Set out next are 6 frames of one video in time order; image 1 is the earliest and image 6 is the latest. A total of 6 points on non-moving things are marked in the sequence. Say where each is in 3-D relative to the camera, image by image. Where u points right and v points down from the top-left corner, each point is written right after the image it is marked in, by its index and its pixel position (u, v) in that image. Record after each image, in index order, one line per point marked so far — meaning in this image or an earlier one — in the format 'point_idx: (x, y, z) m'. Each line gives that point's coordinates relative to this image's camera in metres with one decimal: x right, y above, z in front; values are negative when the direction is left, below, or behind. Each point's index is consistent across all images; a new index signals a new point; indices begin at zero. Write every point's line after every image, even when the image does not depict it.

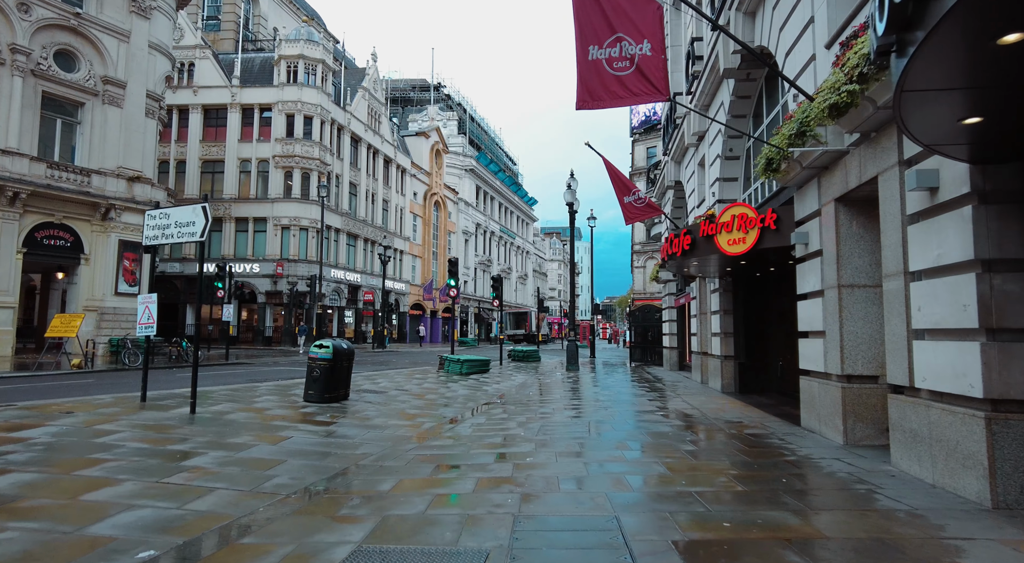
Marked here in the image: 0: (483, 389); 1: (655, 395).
0: (-0.8, -2.8, +16.5) m
1: (+3.5, -2.8, +15.6) m
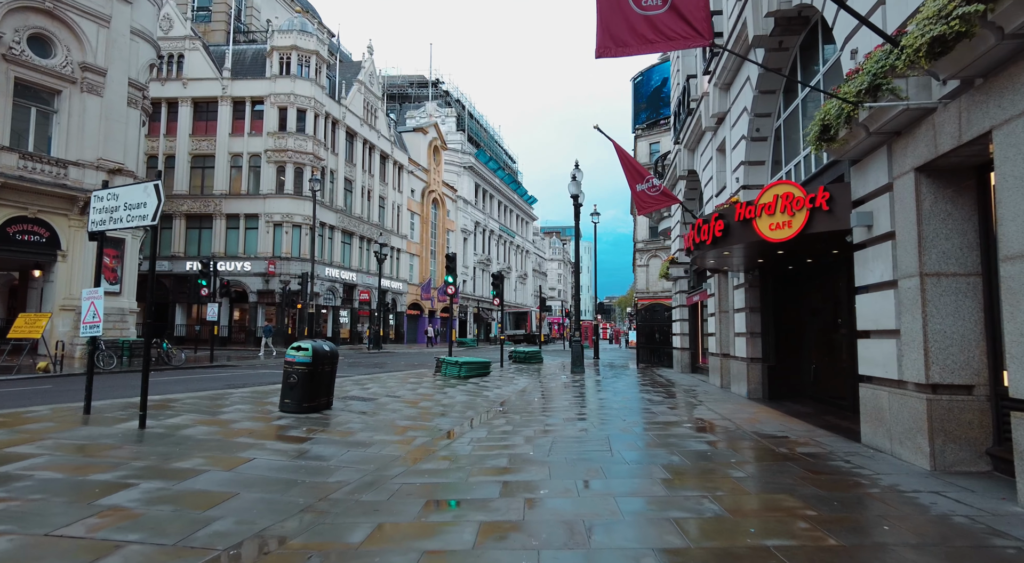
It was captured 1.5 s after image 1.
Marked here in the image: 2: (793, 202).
0: (-0.7, -2.7, +15.0) m
1: (+3.6, -2.7, +14.2) m
2: (+3.7, +1.1, +8.4) m
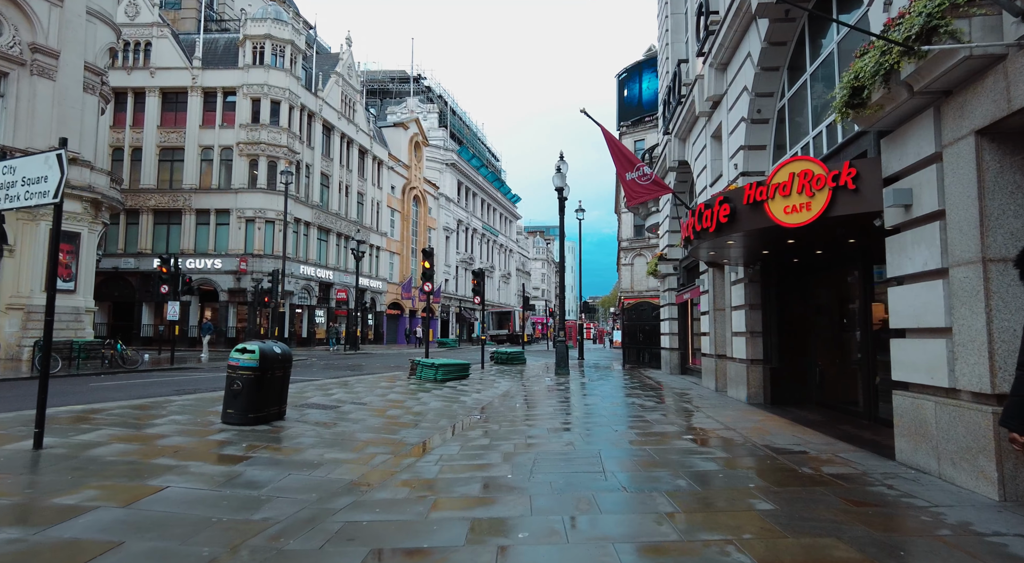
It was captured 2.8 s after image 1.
0: (-1.1, -2.6, +13.8) m
1: (+3.1, -2.6, +13.0) m
2: (+3.5, +1.2, +7.3) m
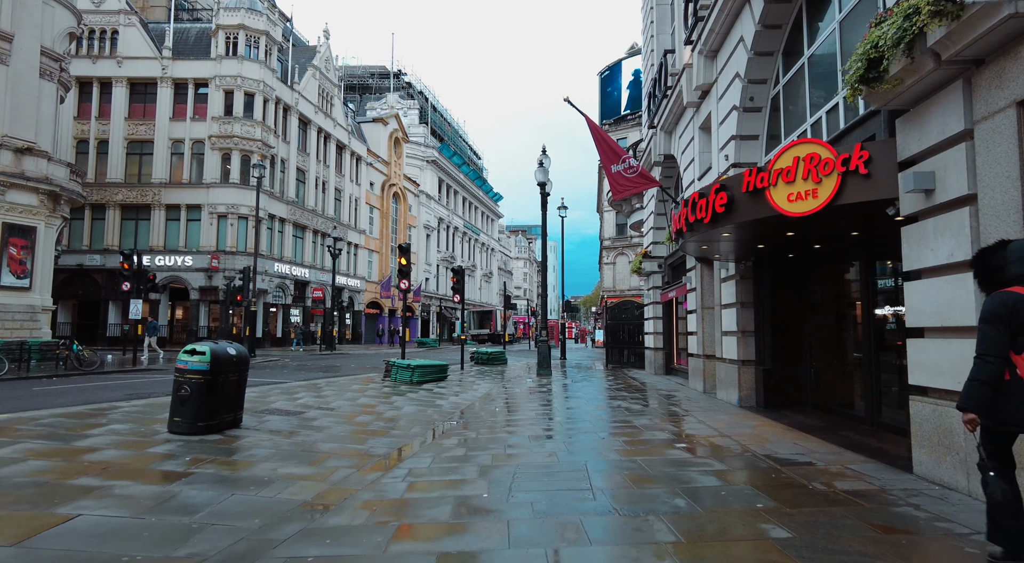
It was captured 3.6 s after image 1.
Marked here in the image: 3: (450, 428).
0: (-1.6, -2.5, +13.0) m
1: (+2.7, -2.5, +12.4) m
2: (+3.2, +1.2, +6.6) m
3: (-1.0, -2.3, +10.0) m
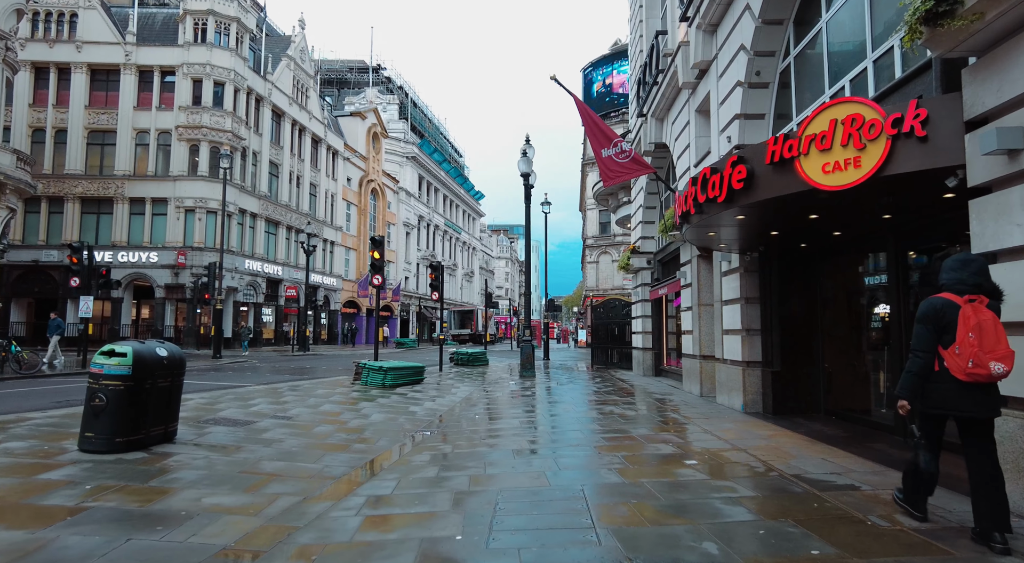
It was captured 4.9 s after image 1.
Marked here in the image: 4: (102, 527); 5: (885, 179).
0: (-1.9, -2.4, +11.8) m
1: (+2.4, -2.4, +11.2) m
2: (+3.1, +1.3, +5.5) m
3: (-1.2, -2.2, +8.8) m
4: (-2.9, -1.7, +4.5) m
5: (+3.3, +0.9, +5.5) m
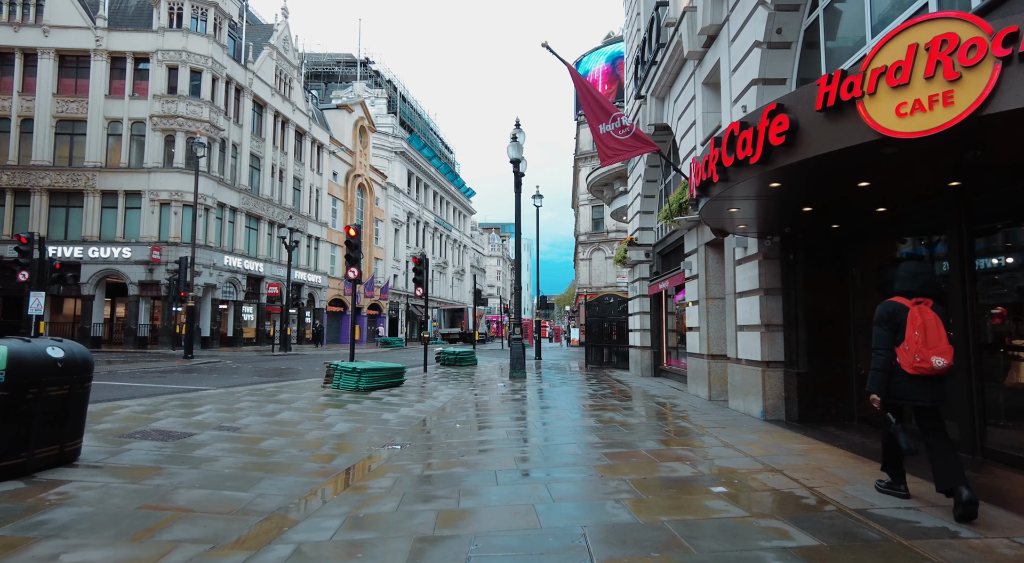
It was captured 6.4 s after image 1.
0: (-2.1, -2.2, +10.3) m
1: (+2.2, -2.2, +9.8) m
2: (+2.9, +1.5, +4.1) m
3: (-1.4, -2.0, +7.3) m
4: (-3.0, -1.6, +3.1) m
5: (+3.1, +1.1, +4.2) m
